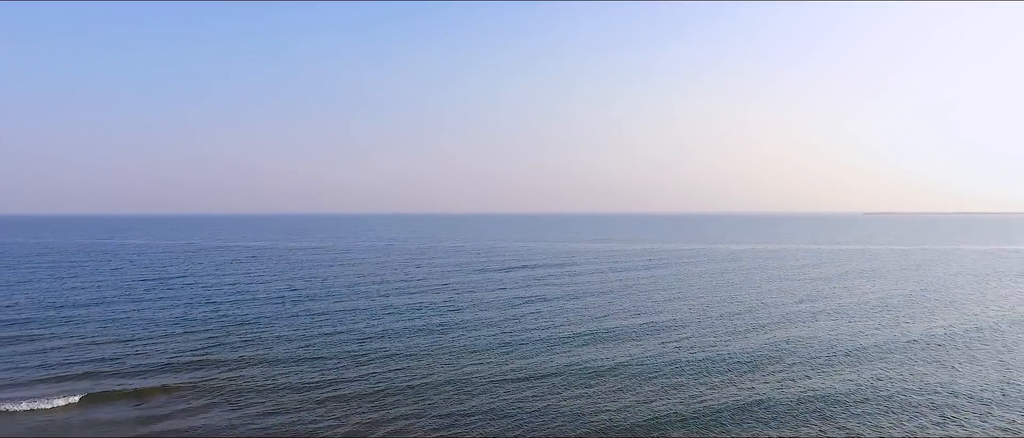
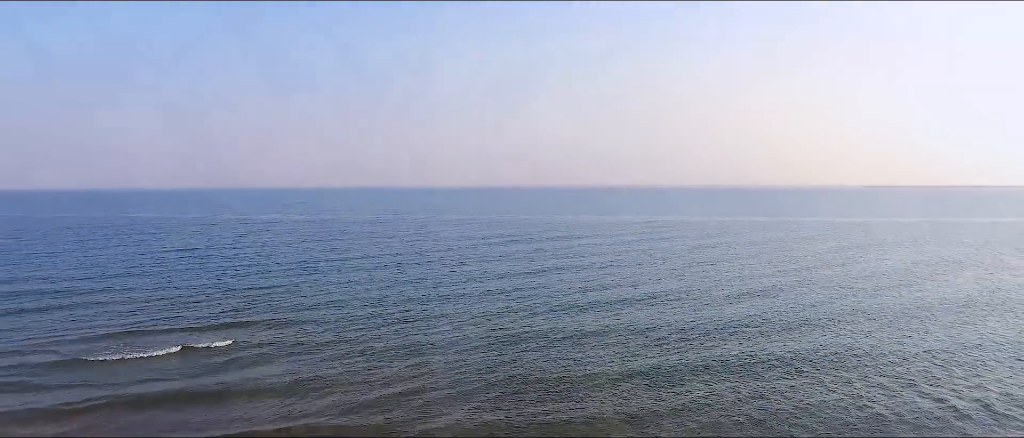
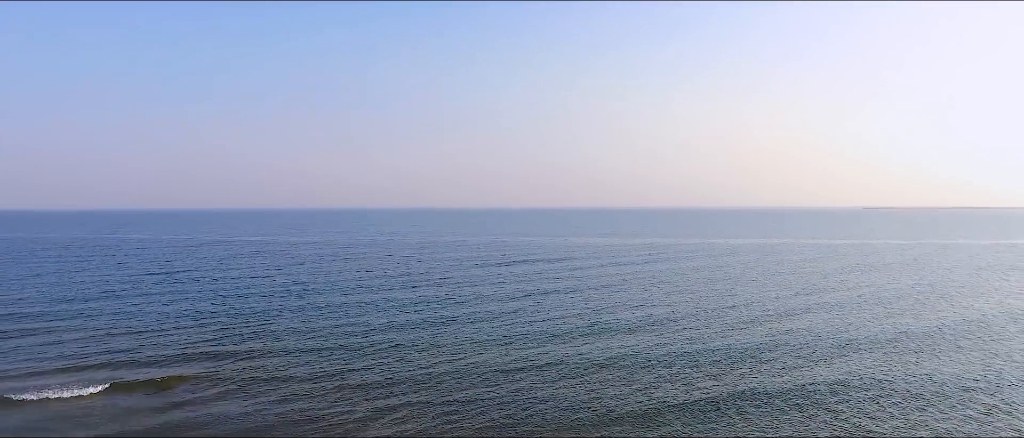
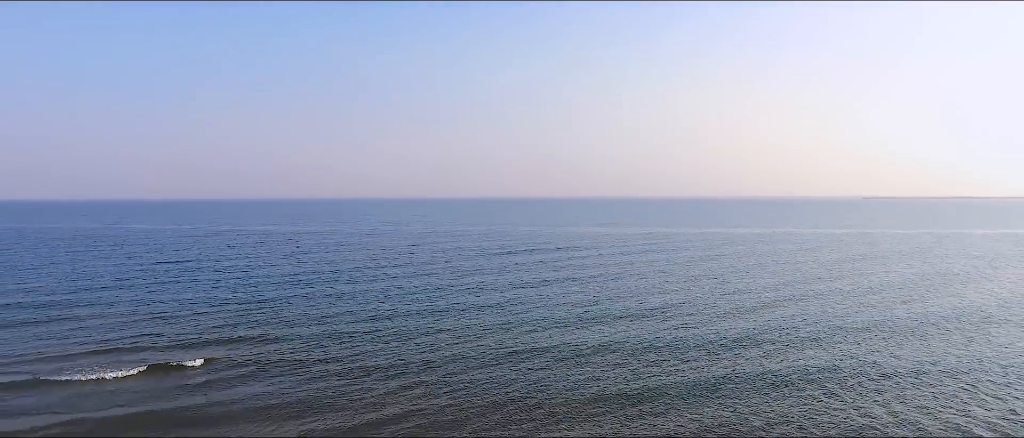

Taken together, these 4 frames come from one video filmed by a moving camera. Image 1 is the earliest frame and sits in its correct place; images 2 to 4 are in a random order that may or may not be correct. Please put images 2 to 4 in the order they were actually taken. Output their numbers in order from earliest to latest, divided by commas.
3, 4, 2
